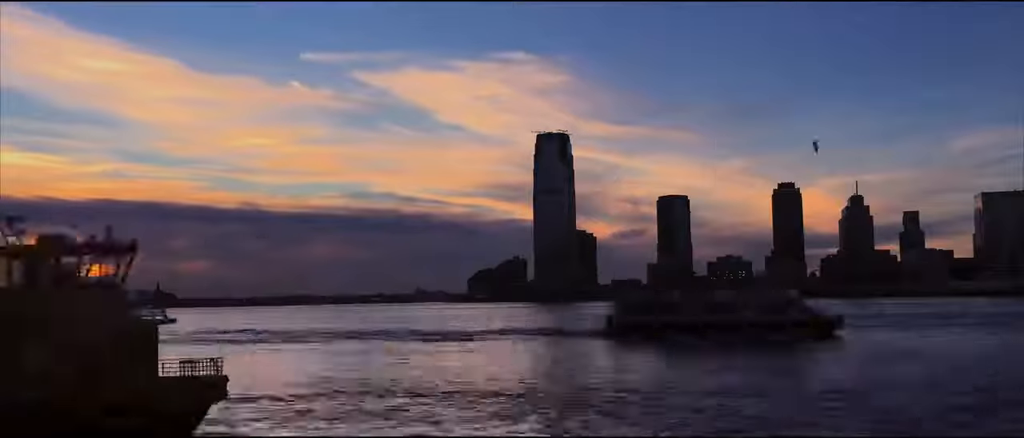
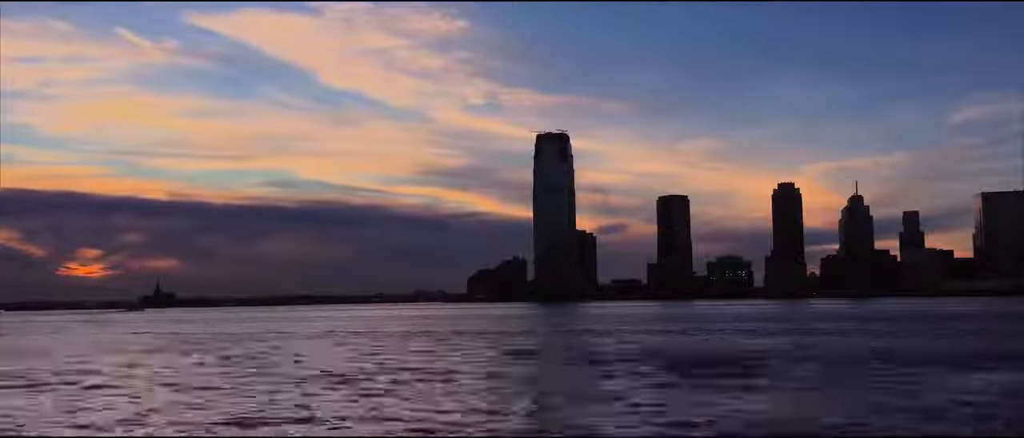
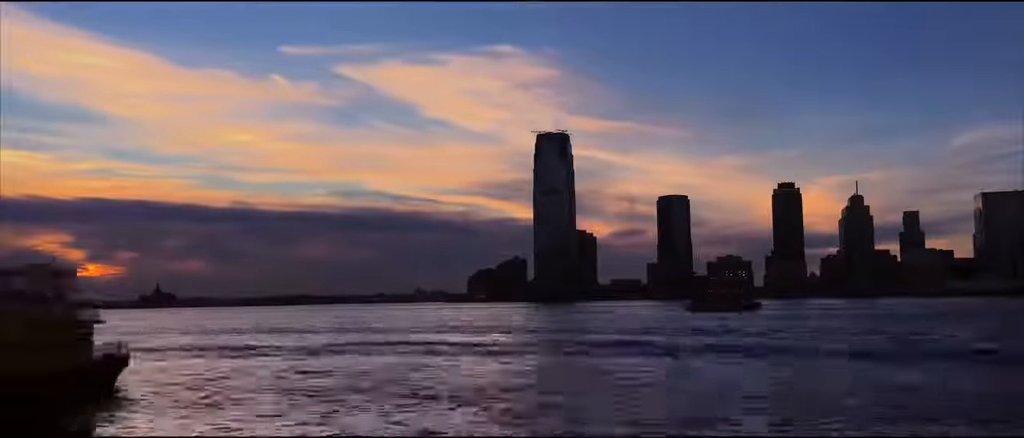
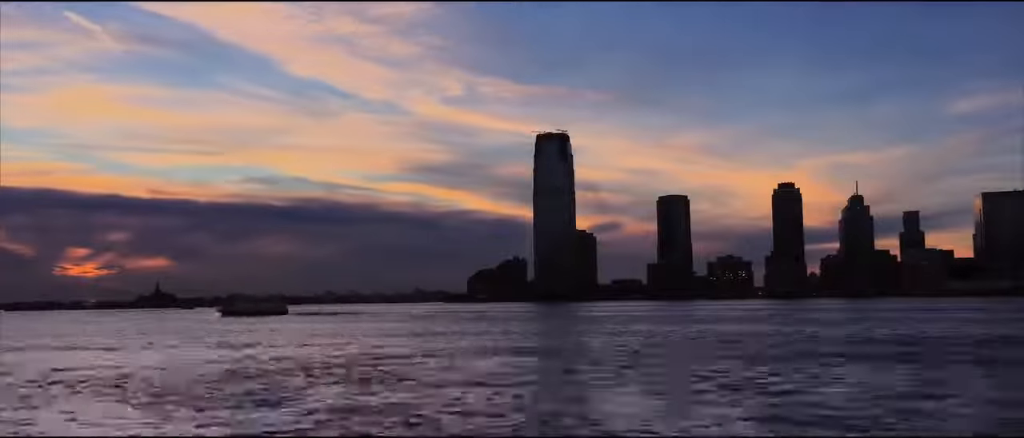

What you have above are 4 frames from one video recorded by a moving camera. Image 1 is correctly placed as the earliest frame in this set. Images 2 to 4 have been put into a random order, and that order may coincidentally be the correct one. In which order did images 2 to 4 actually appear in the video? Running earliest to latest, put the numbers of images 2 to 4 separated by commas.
3, 2, 4
